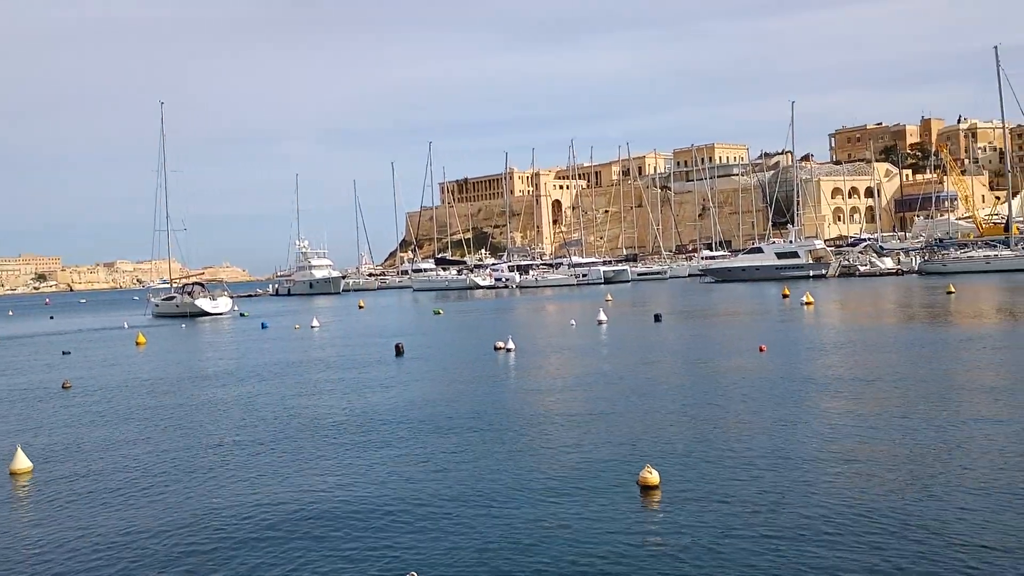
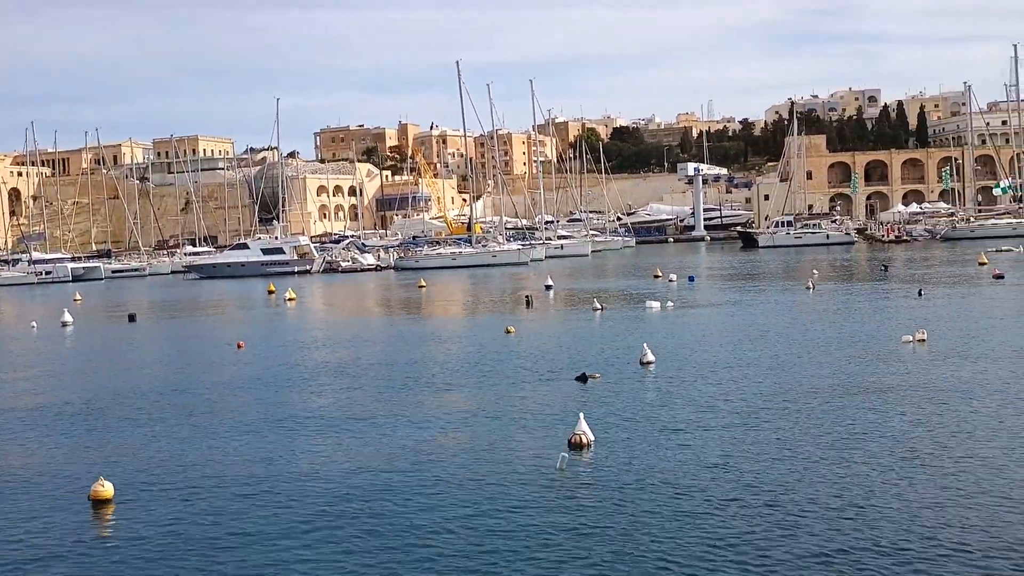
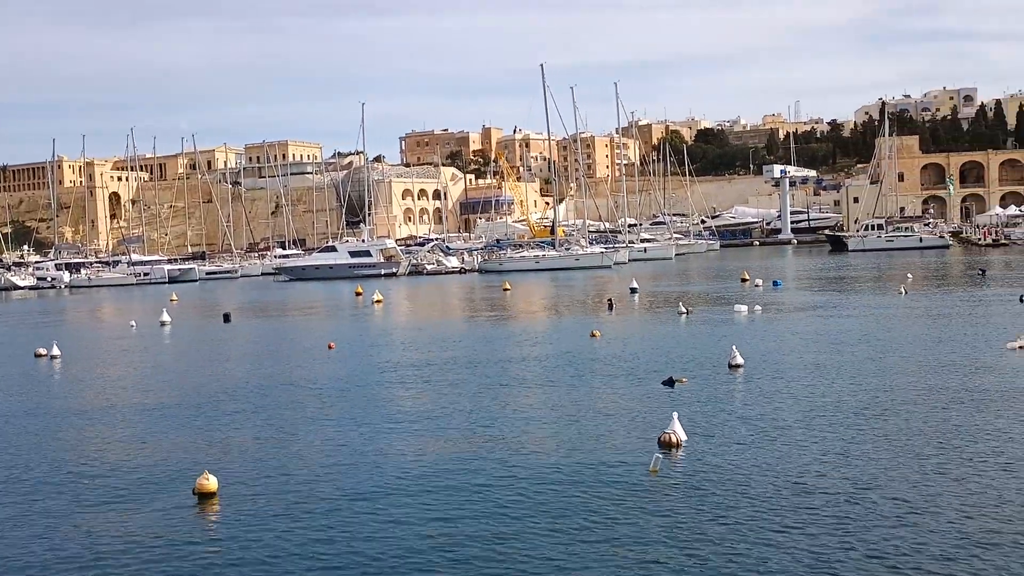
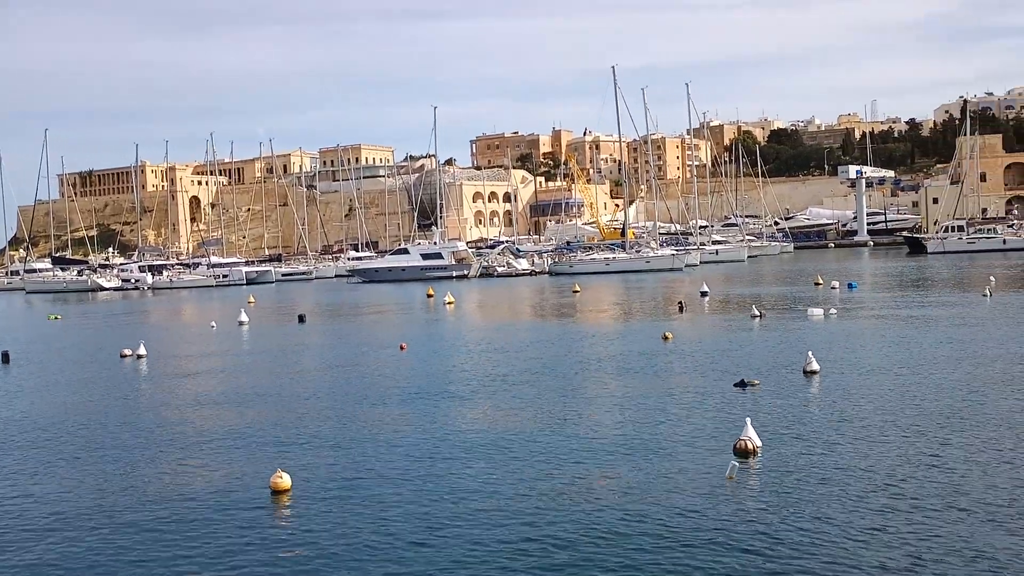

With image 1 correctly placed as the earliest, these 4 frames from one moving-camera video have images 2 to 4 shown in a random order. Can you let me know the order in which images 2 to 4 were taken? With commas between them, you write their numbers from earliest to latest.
4, 3, 2
